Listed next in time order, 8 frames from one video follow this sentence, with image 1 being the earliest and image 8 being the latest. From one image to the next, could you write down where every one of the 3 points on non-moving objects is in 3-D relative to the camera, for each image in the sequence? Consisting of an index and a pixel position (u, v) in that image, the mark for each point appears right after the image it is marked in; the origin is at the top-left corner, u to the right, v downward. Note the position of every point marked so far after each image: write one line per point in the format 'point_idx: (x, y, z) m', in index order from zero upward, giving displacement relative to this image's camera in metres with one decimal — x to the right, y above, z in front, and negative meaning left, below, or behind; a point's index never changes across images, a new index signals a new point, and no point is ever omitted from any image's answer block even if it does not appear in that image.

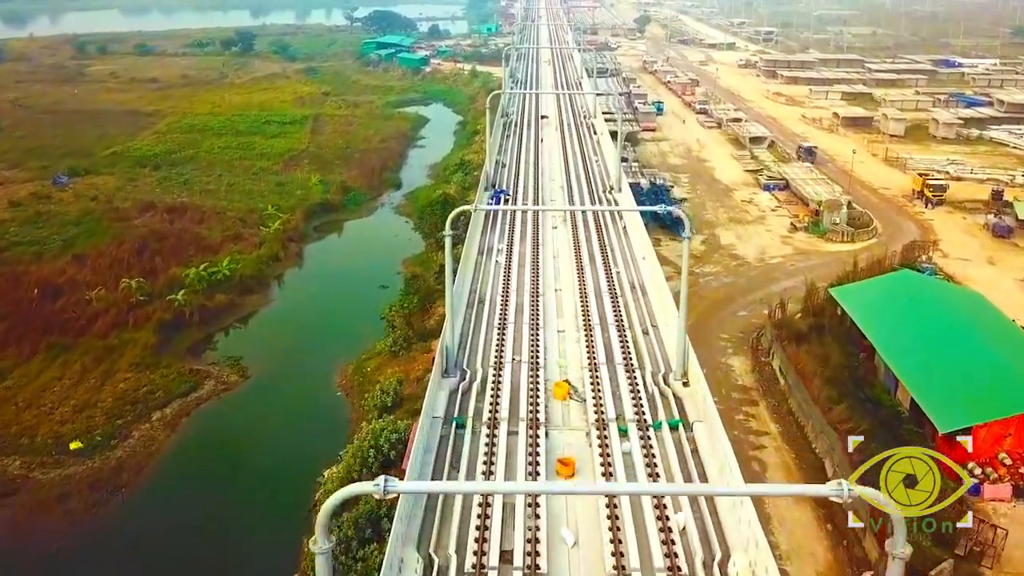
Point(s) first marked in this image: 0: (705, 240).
0: (+3.2, +0.8, +19.2) m
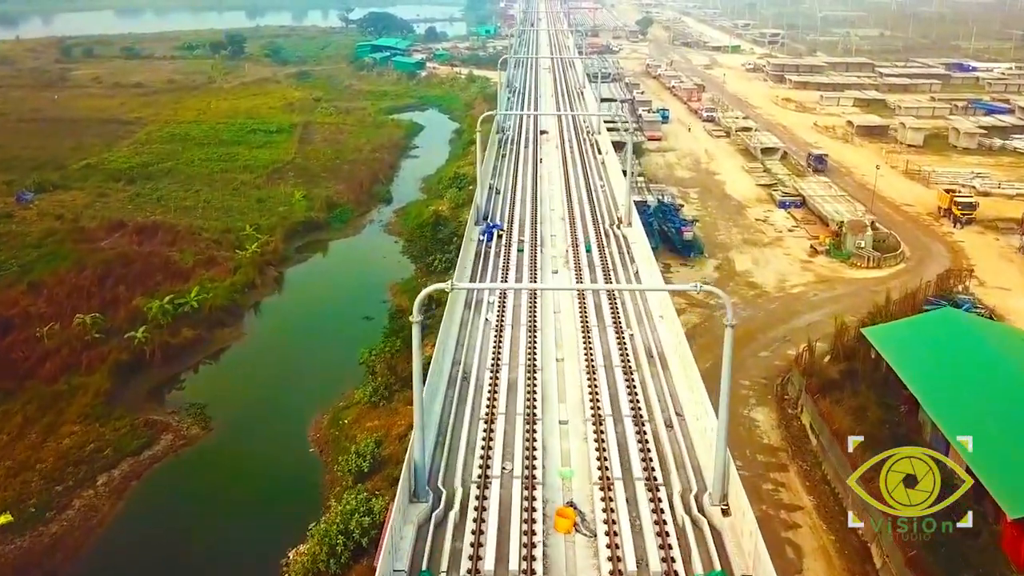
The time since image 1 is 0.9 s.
0: (+3.2, +0.3, +17.6) m
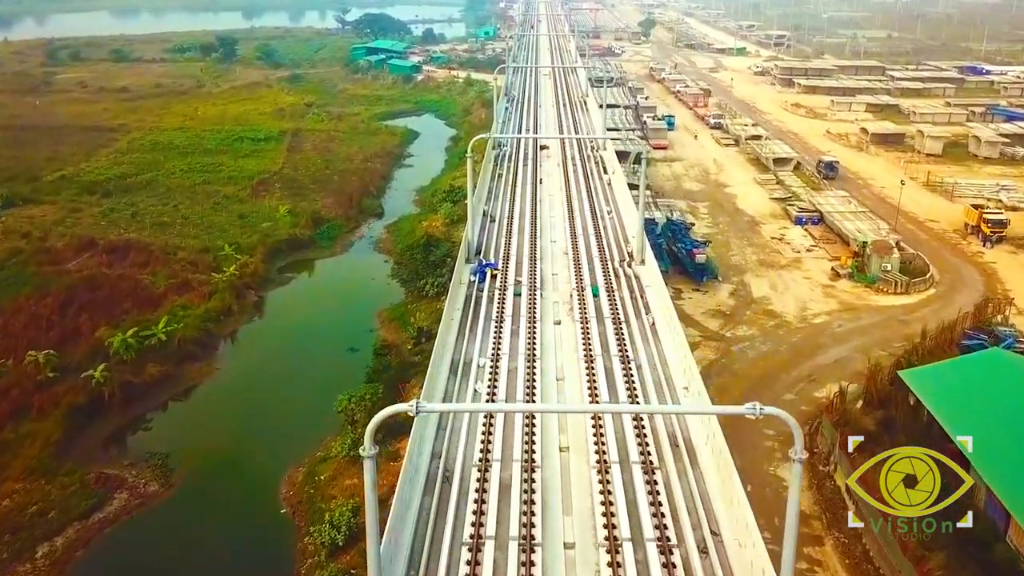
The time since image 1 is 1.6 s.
0: (+3.2, 0.0, +16.3) m
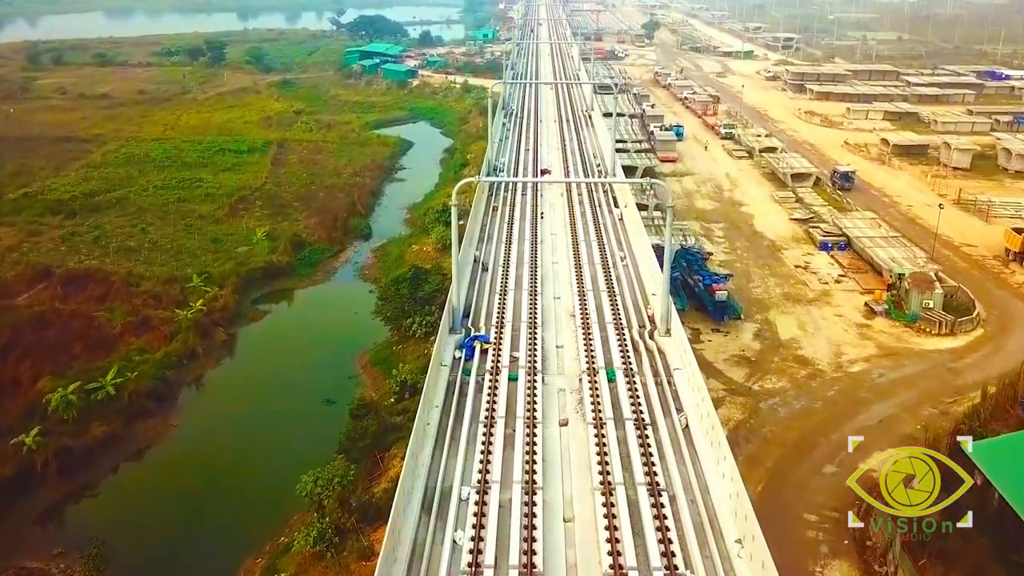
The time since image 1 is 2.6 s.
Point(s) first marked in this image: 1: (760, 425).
0: (+3.1, -0.6, +14.5) m
1: (+2.6, -1.4, +11.8) m
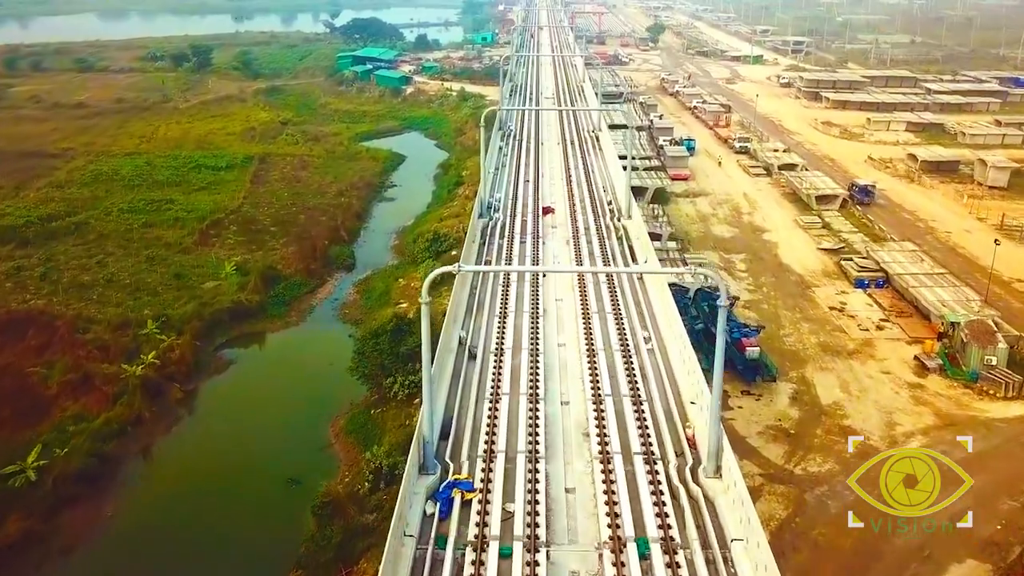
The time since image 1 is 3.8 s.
0: (+3.1, -1.2, +12.5) m
1: (+2.5, -2.0, +9.7) m
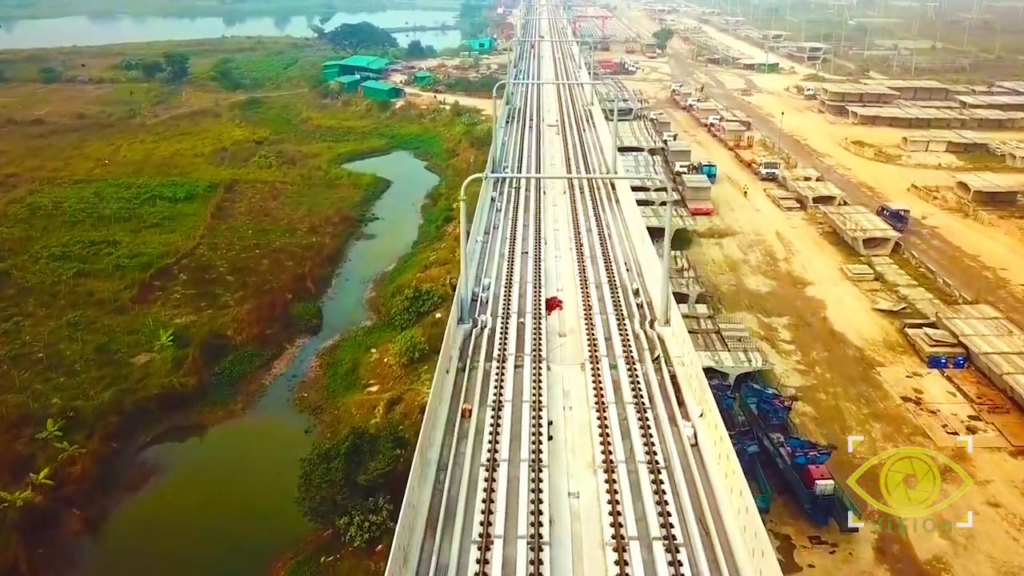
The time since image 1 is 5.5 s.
0: (+3.0, -2.1, +9.4) m
1: (+2.5, -3.0, +6.6) m
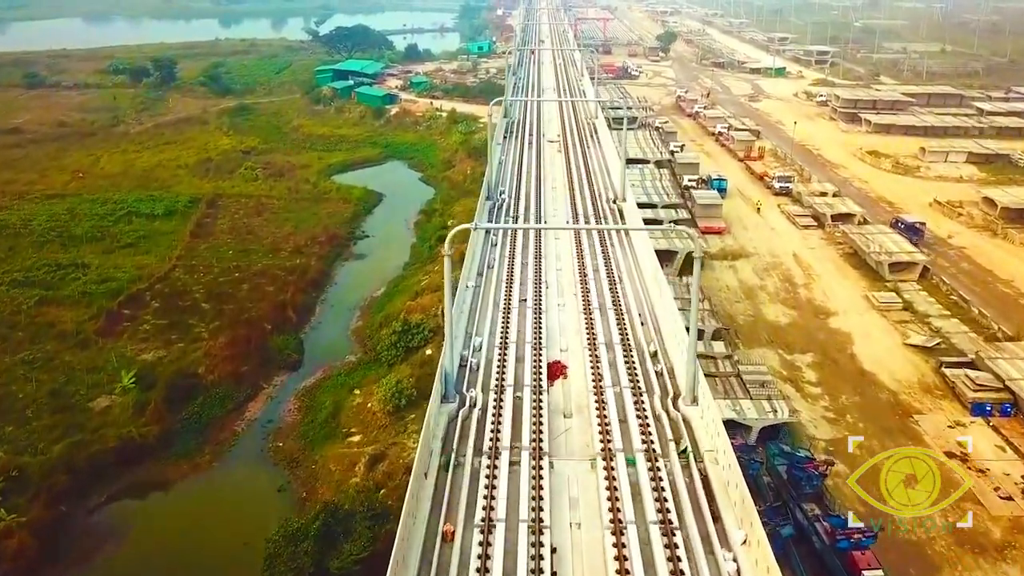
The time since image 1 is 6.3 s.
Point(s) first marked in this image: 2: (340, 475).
0: (+3.0, -2.5, +8.1) m
1: (+2.4, -3.4, +5.3) m
2: (-1.7, -1.7, +11.3) m
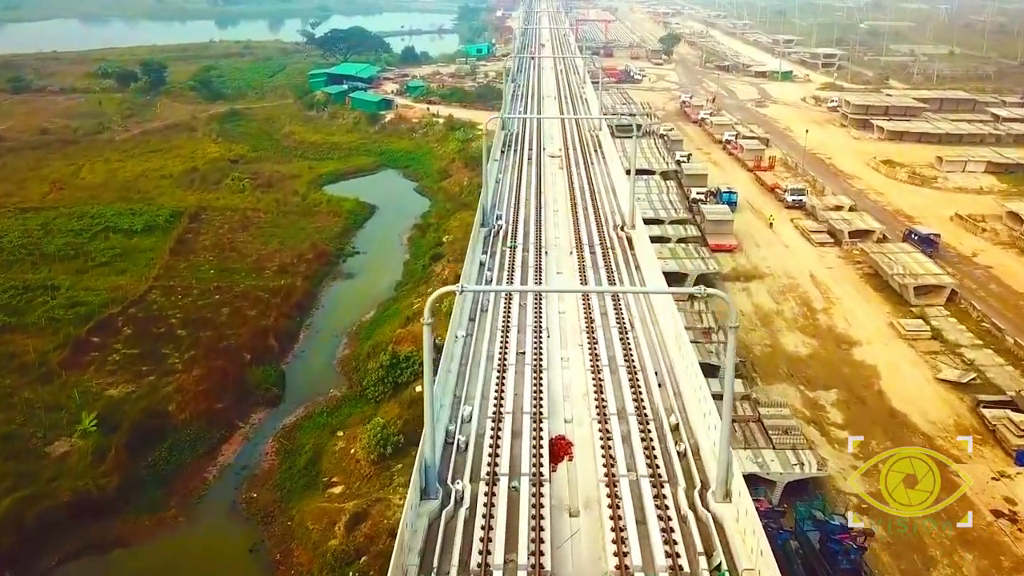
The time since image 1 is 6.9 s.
0: (+3.0, -2.9, +6.9) m
1: (+2.4, -3.7, +4.1) m
2: (-1.7, -2.0, +10.1) m
